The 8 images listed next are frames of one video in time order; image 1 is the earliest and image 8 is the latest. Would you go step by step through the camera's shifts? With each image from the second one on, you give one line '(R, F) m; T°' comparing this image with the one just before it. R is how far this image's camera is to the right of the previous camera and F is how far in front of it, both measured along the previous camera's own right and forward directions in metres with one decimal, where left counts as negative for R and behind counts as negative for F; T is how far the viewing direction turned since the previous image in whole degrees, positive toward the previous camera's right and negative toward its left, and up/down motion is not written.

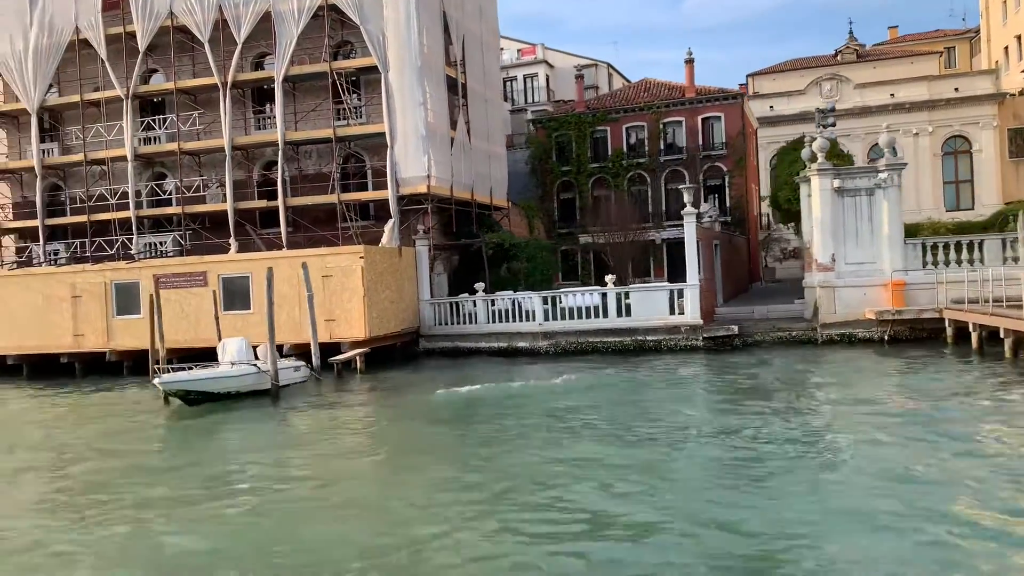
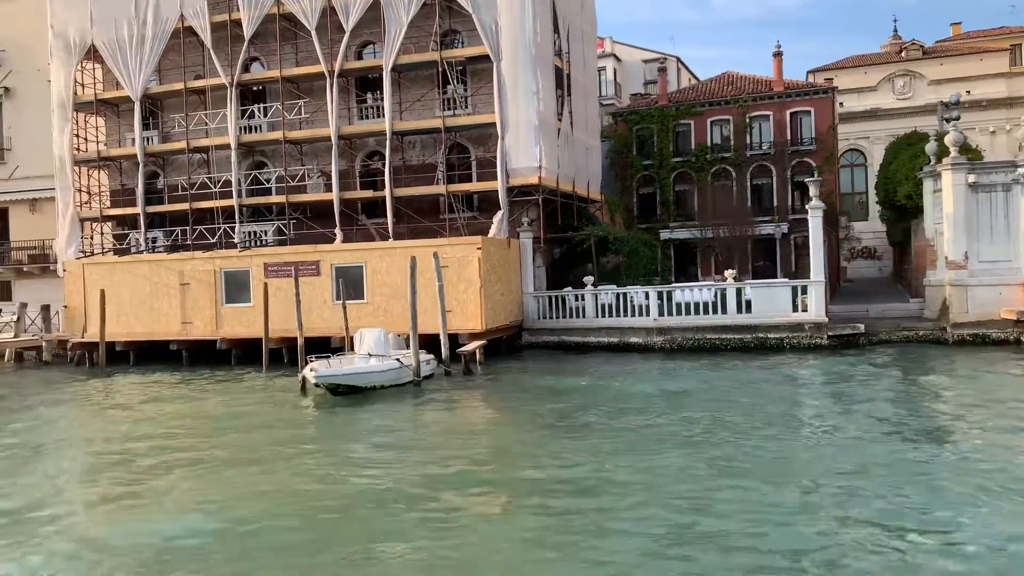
(-2.4, +0.3) m; -2°
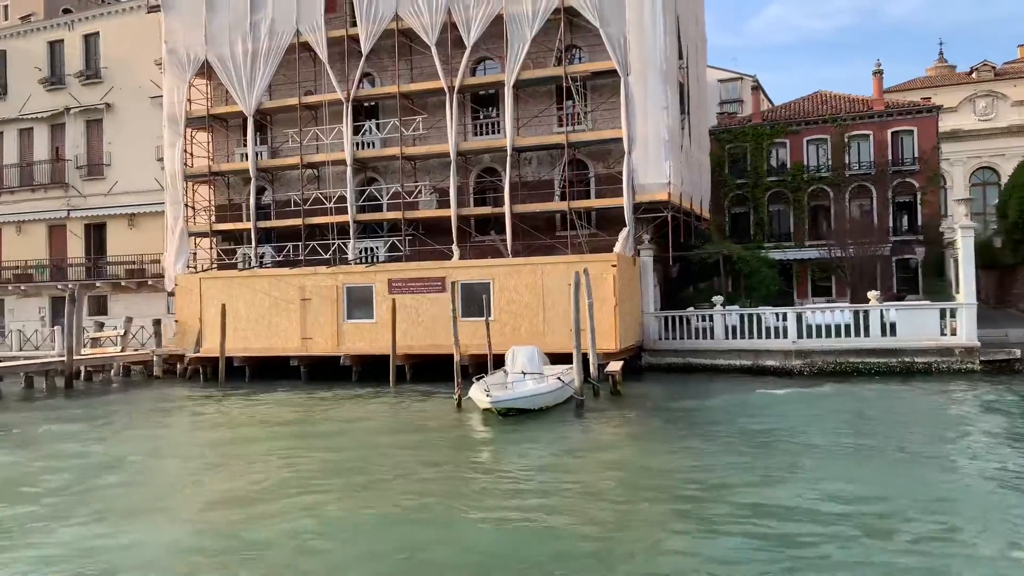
(-2.7, +0.5) m; -2°
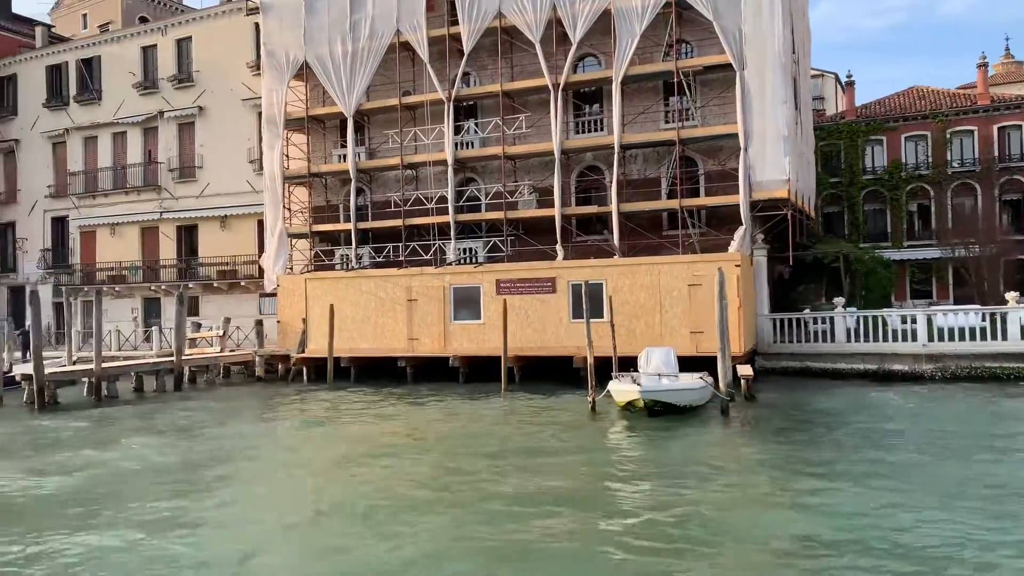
(-1.8, +0.4) m; -3°
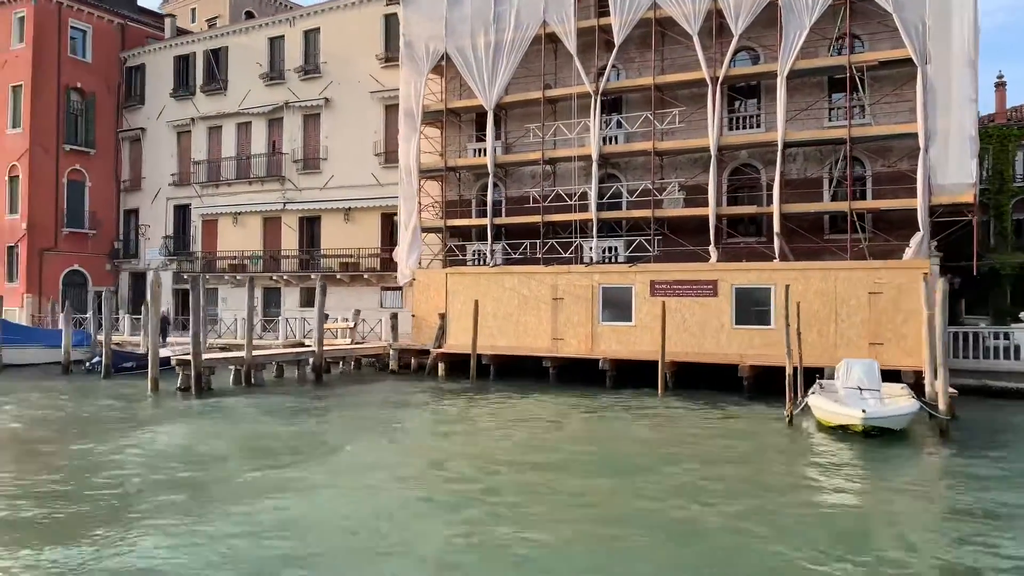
(-2.4, +0.7) m; -4°
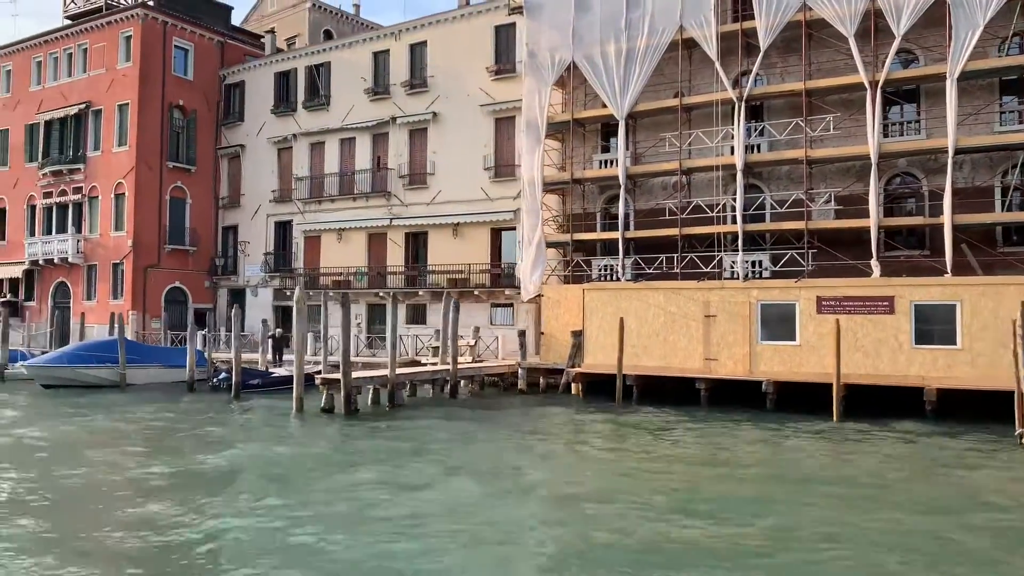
(-2.7, +0.9) m; -3°
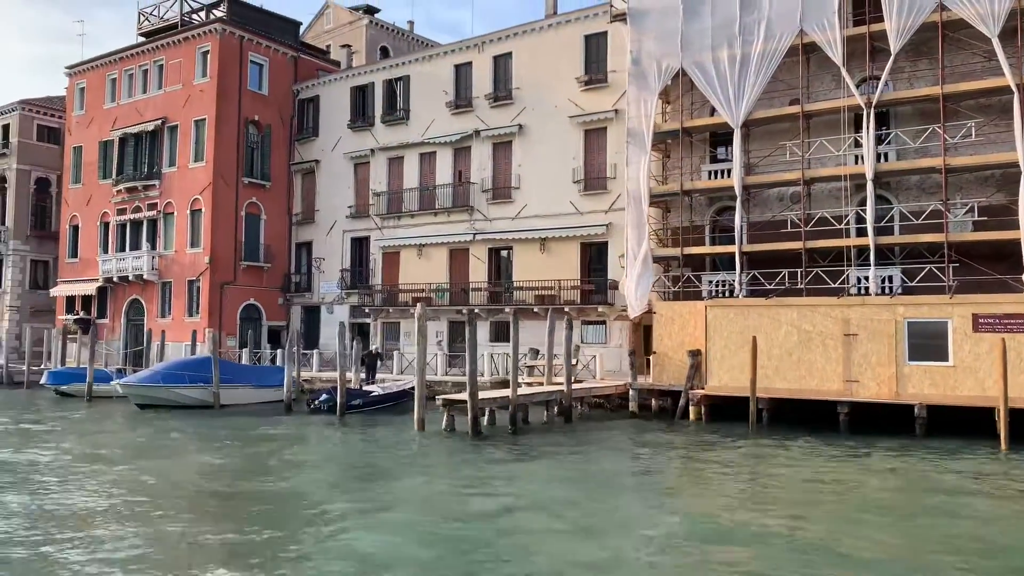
(-2.3, +1.0) m; -2°
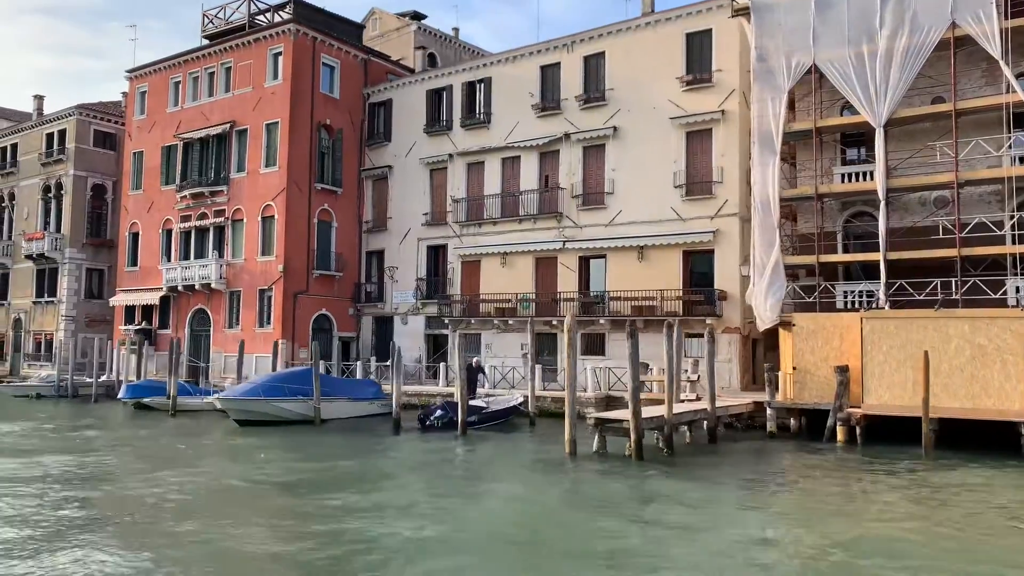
(-3.1, +1.5) m; -1°
